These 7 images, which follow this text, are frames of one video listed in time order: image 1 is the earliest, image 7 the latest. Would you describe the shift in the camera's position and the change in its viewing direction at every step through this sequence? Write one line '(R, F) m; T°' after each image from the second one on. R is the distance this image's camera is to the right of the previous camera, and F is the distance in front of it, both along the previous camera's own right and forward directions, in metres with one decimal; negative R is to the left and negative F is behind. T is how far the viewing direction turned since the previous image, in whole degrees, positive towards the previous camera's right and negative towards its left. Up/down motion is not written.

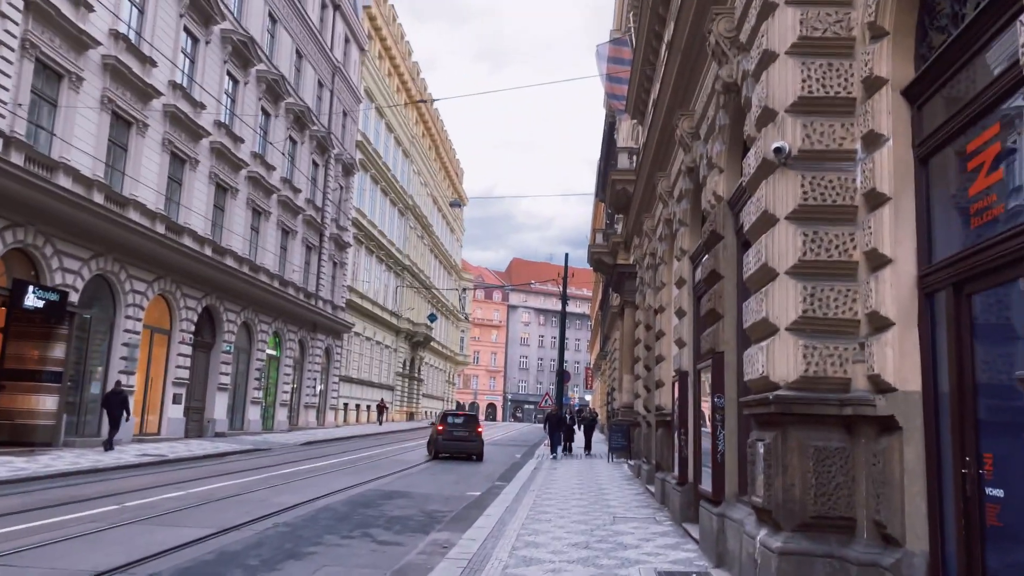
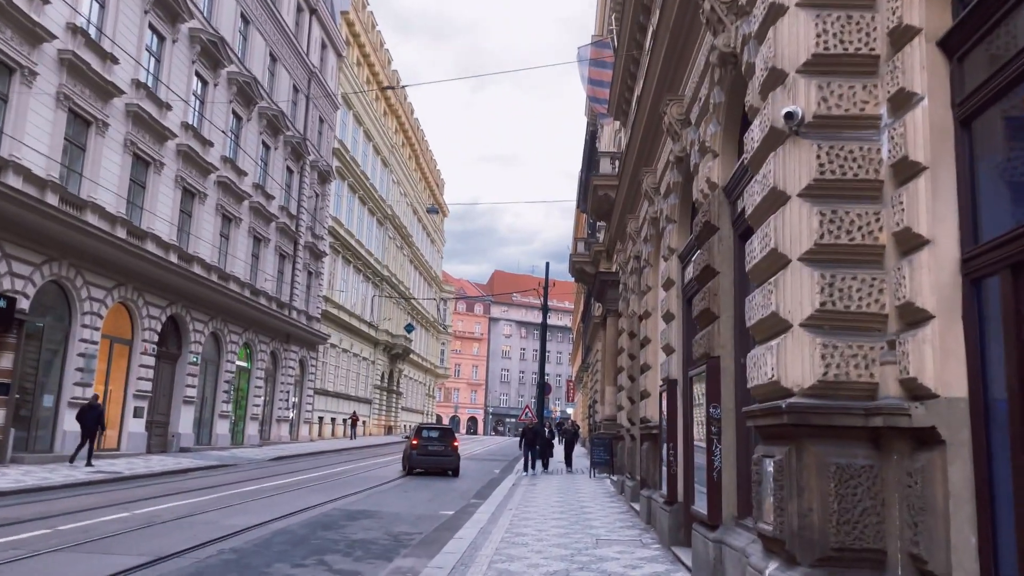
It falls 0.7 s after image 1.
(+0.1, +0.9) m; +1°
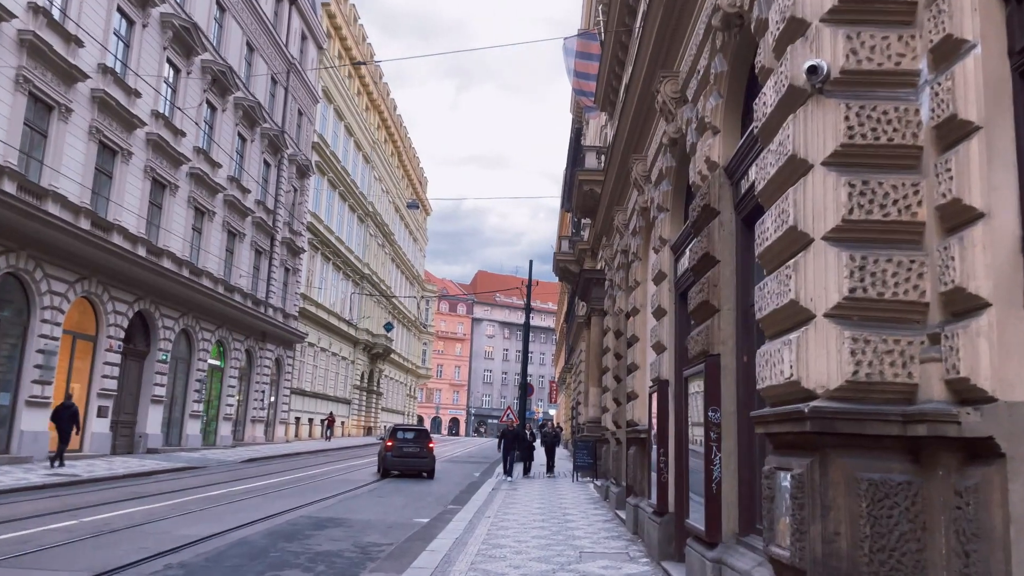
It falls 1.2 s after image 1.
(0.0, +0.7) m; +1°
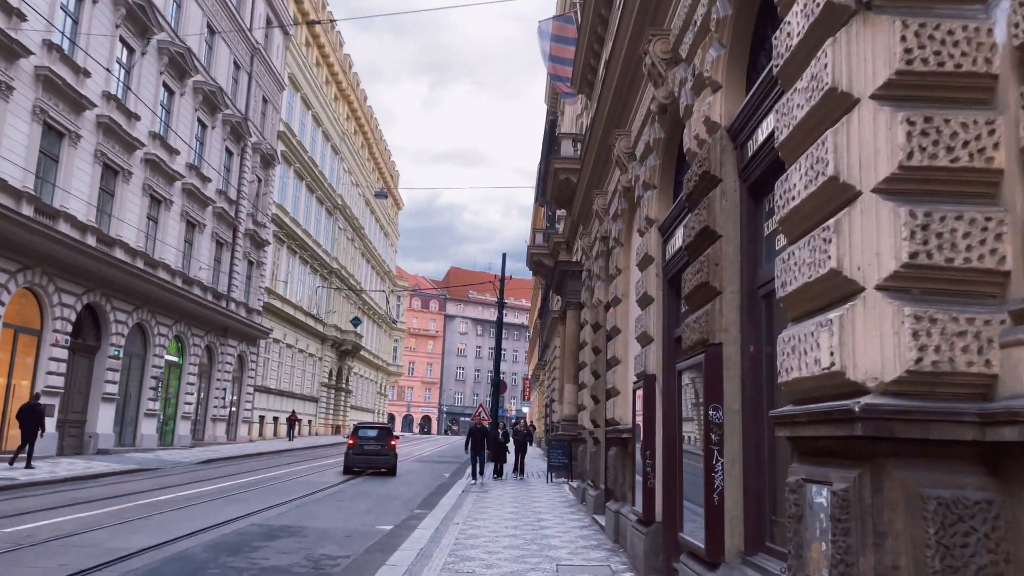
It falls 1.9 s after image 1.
(0.0, +0.9) m; +2°
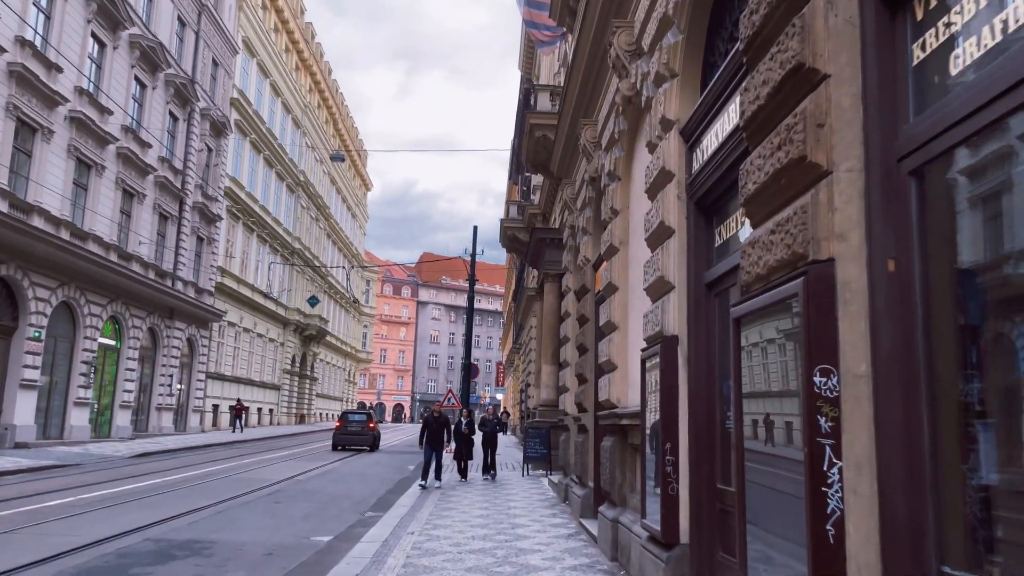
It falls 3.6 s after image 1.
(+0.1, +2.3) m; +2°
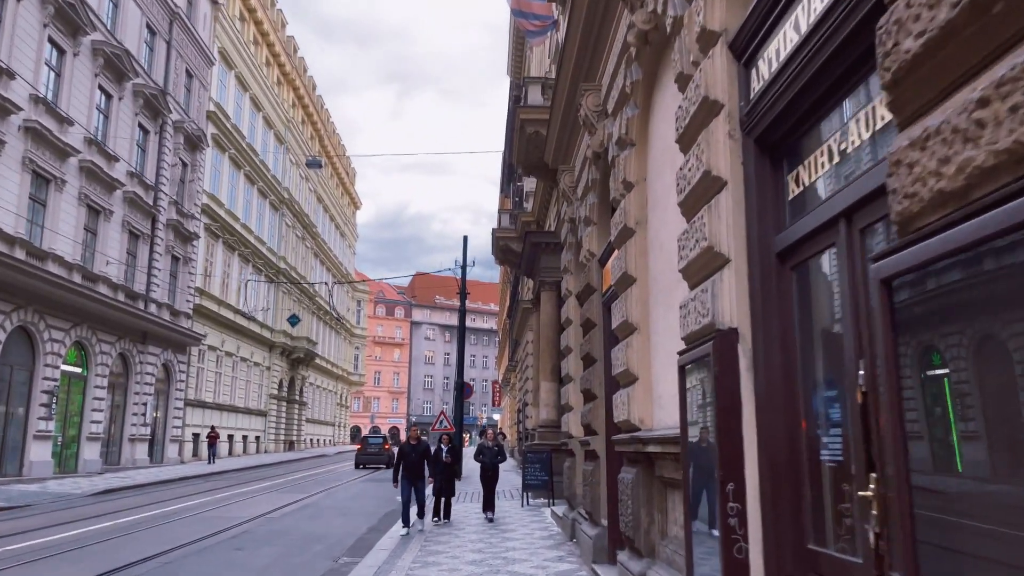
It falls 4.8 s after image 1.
(0.0, +1.7) m; 0°
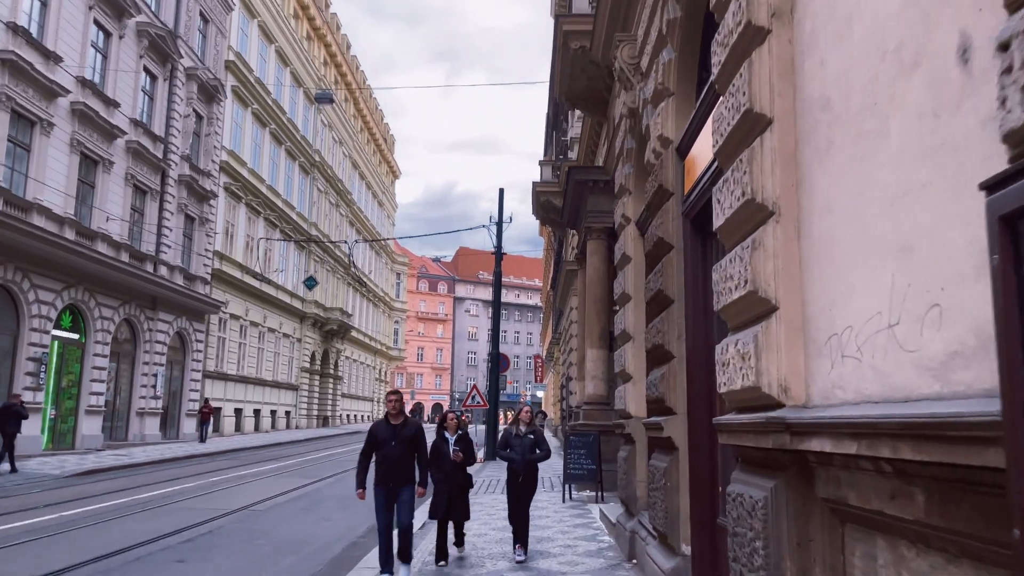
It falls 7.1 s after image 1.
(+0.1, +3.0) m; -3°
